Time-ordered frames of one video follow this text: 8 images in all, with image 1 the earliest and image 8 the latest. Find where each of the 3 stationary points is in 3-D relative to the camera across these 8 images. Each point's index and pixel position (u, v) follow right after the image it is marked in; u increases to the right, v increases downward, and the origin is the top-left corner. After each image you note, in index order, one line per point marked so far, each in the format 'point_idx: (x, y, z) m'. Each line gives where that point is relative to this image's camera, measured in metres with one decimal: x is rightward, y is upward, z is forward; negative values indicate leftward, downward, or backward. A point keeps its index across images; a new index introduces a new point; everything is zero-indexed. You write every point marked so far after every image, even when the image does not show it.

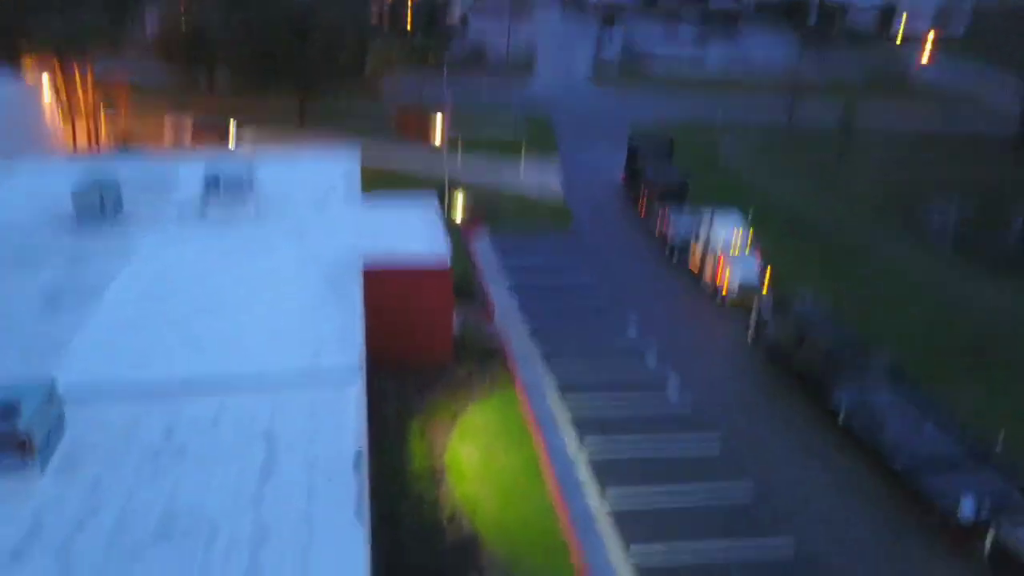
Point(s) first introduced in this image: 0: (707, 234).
0: (+3.5, +1.0, +14.4) m
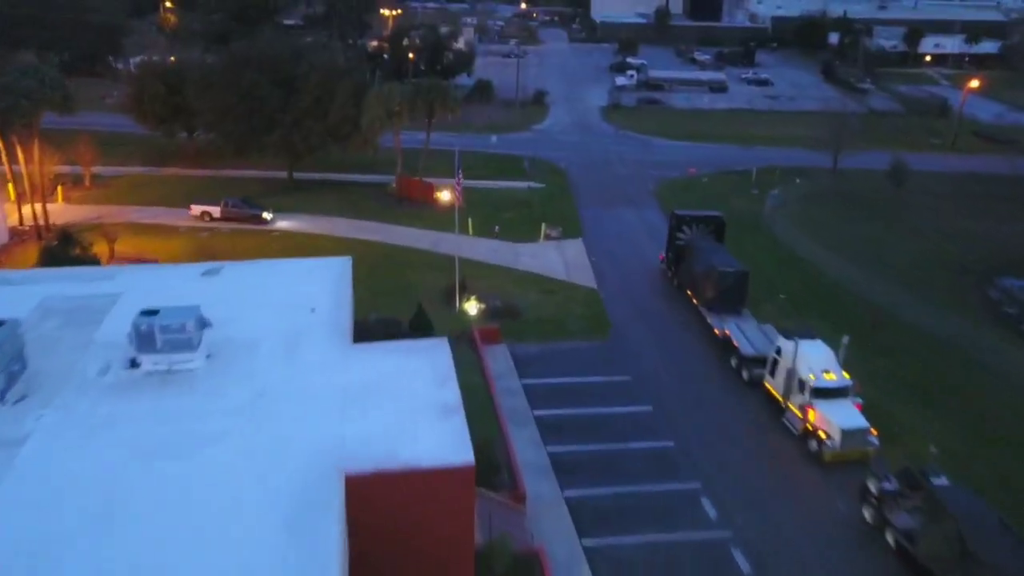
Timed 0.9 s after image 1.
0: (+3.9, -1.0, +11.3) m
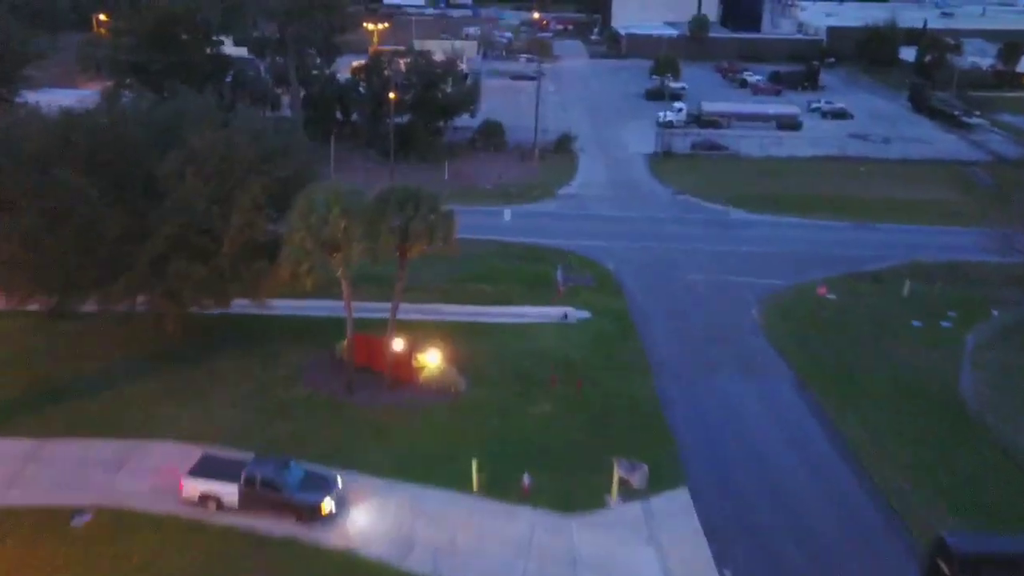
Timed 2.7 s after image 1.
0: (+4.4, -4.7, +2.1) m
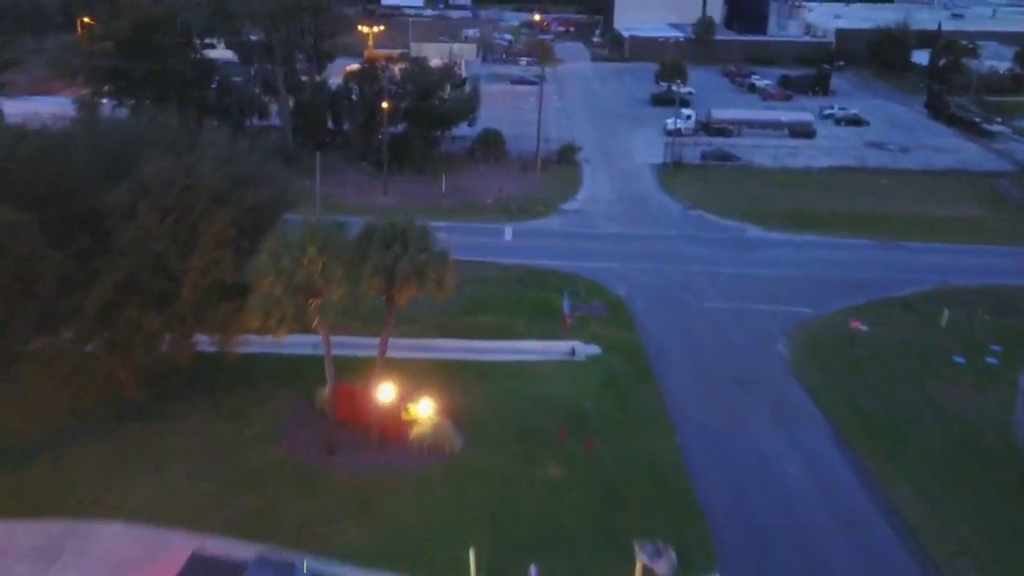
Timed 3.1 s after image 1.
0: (+4.5, -5.4, +0.6) m
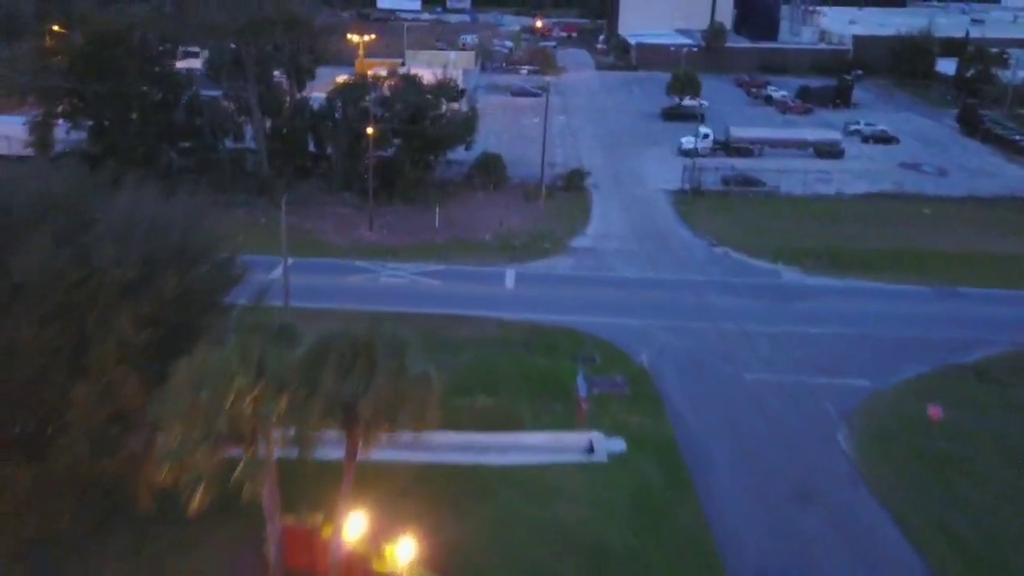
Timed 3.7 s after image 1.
0: (+4.6, -6.6, -2.1) m
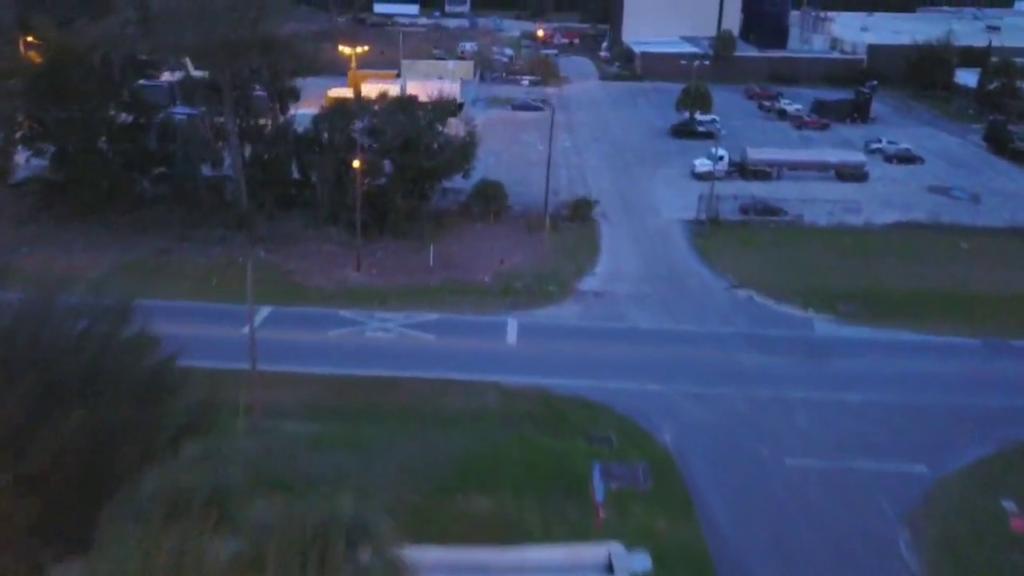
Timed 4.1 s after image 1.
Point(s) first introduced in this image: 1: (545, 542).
0: (+4.6, -7.7, -4.1) m
1: (+0.4, -3.3, +10.5) m
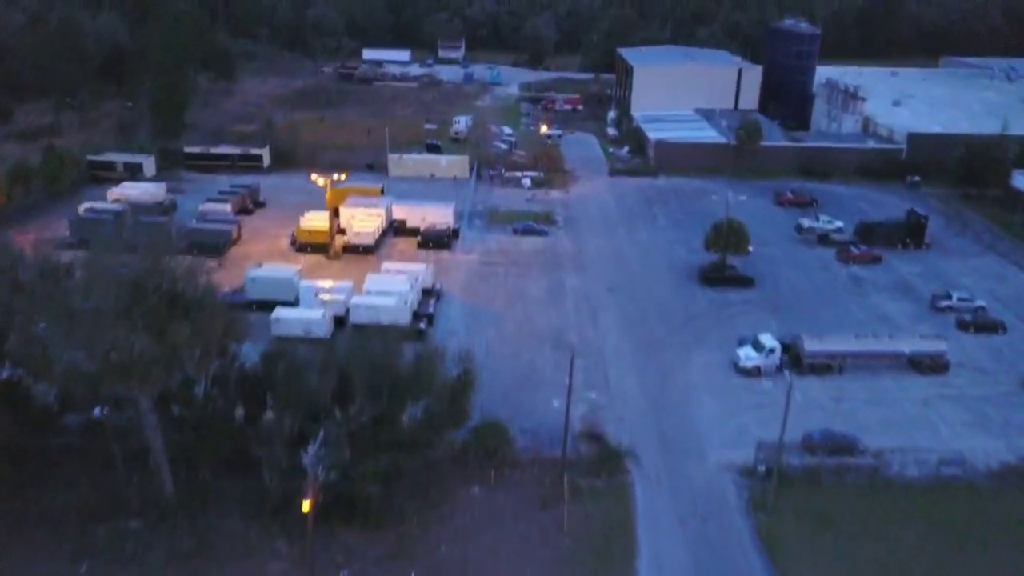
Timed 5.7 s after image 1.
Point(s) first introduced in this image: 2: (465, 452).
0: (+5.0, -13.9, -9.2) m
1: (+0.6, -9.5, +5.4) m
2: (-1.1, -3.8, +18.2) m
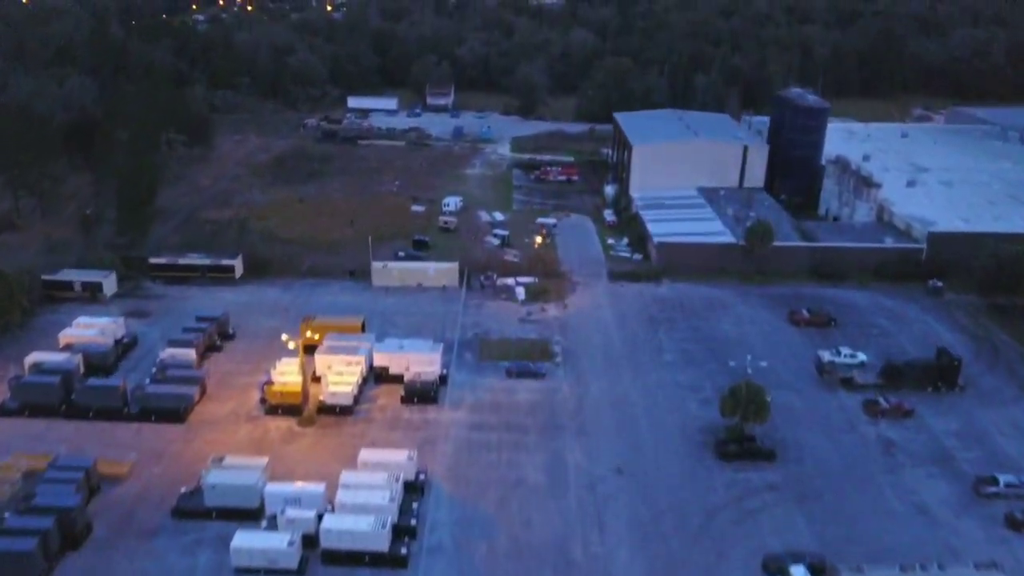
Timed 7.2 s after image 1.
0: (+5.3, -19.7, -12.2) m
1: (+0.8, -15.3, +2.3) m
2: (-1.1, -9.6, +15.1) m
